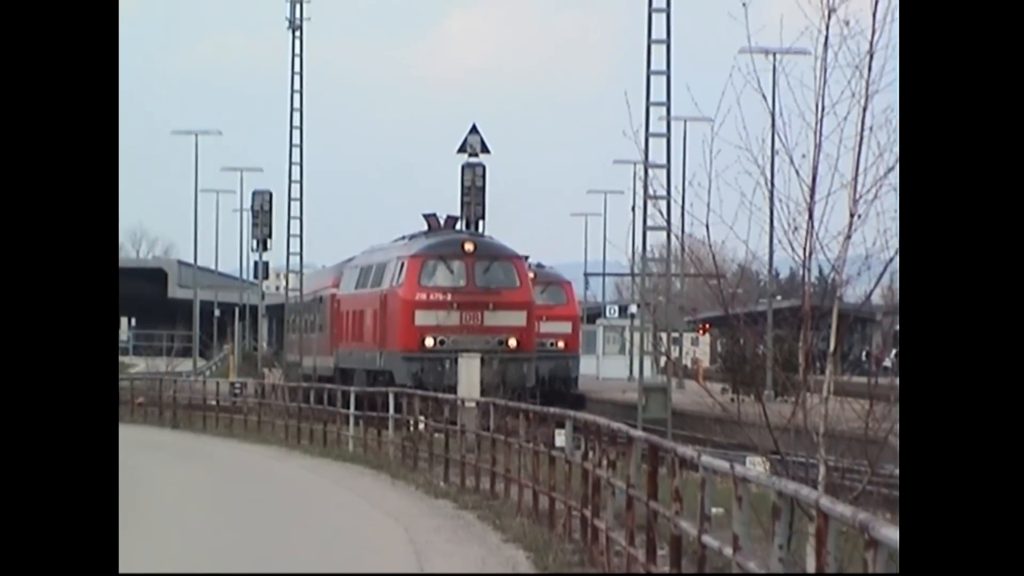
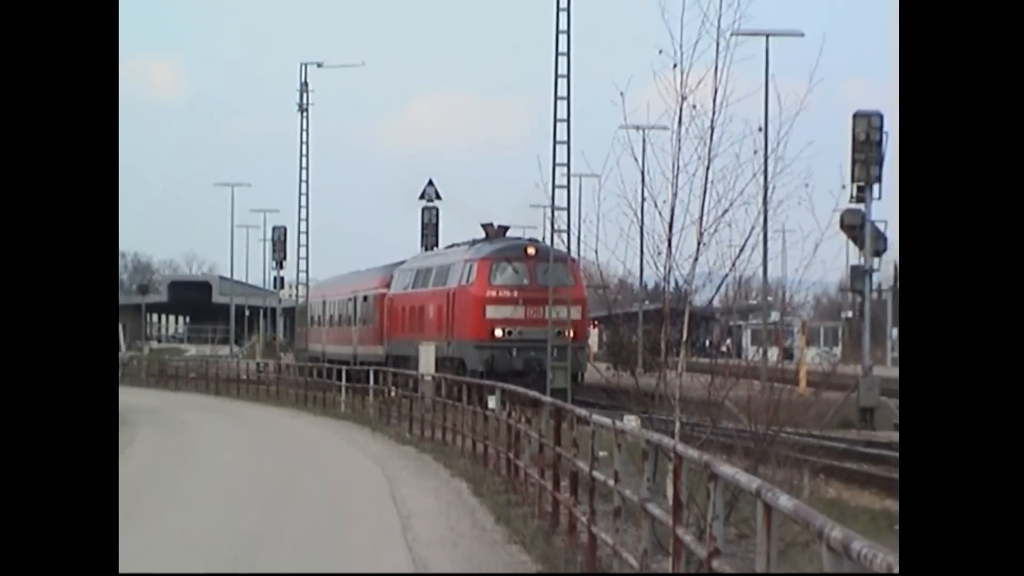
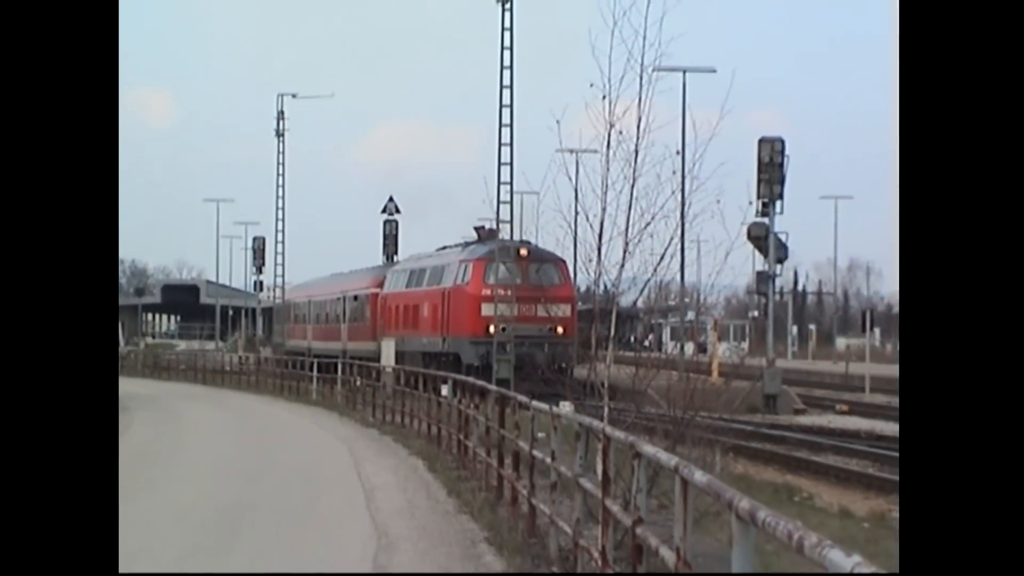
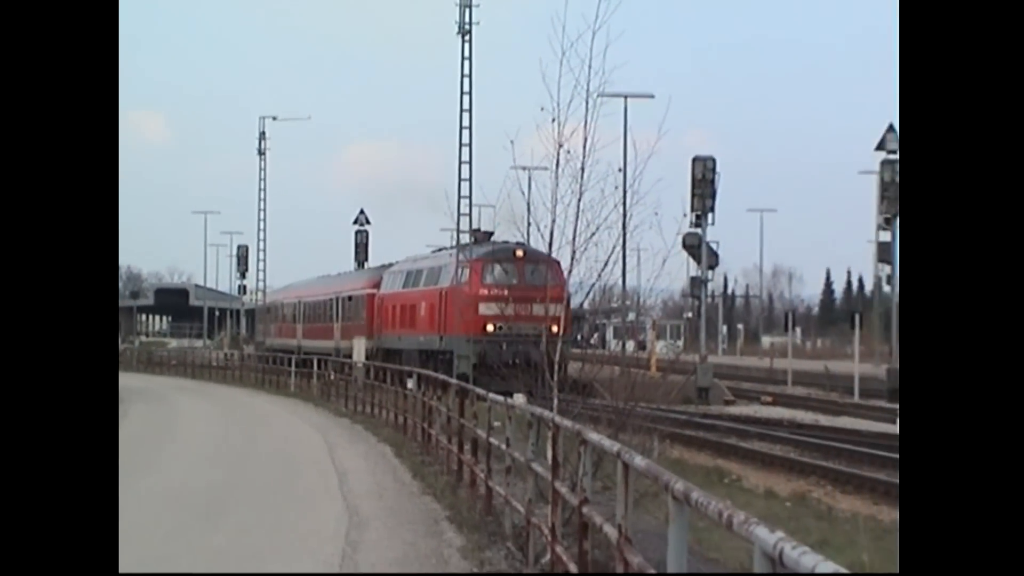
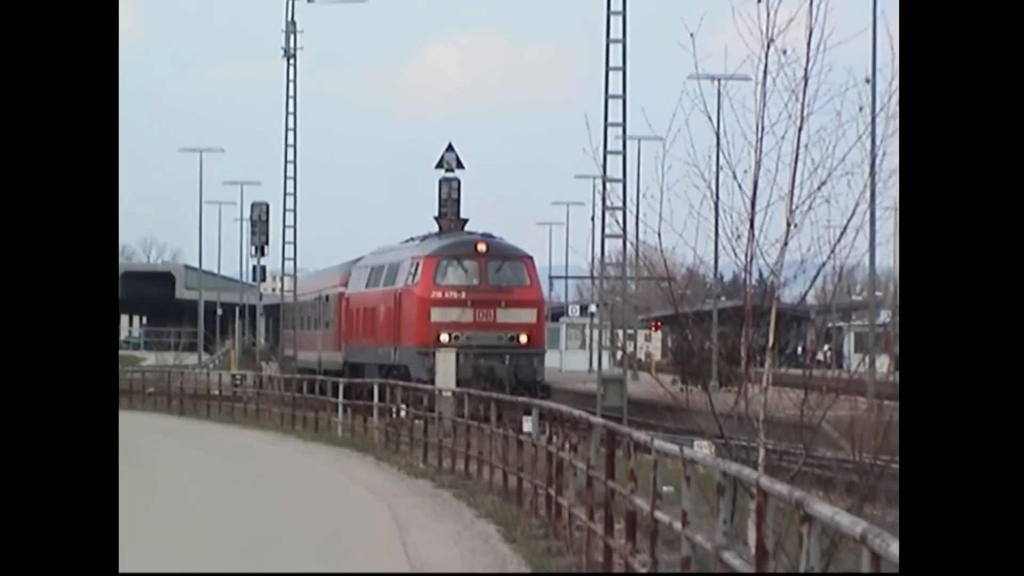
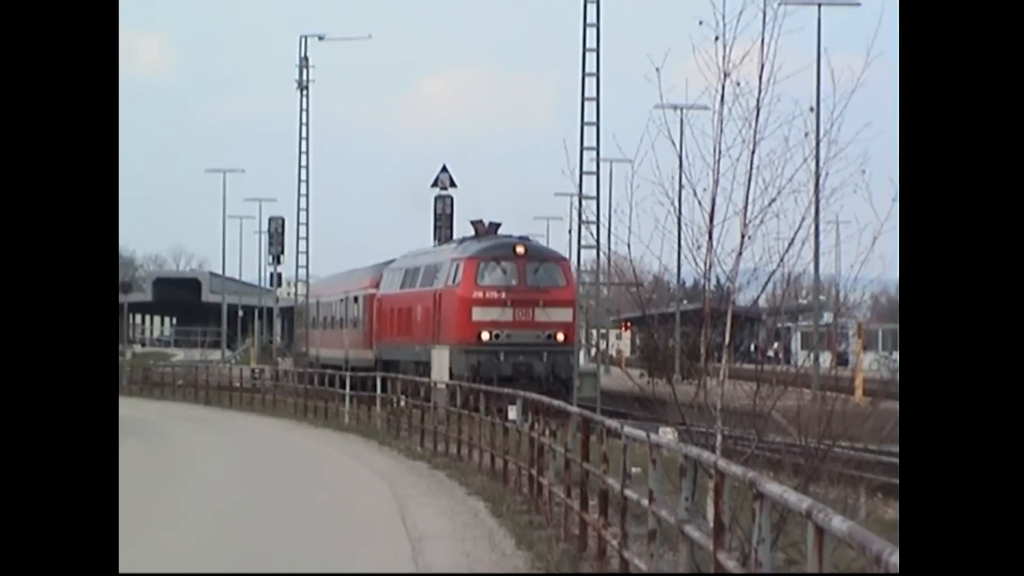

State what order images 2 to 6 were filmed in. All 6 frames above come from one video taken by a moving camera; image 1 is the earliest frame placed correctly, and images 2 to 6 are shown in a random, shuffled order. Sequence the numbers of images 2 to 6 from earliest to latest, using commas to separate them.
5, 6, 2, 3, 4
